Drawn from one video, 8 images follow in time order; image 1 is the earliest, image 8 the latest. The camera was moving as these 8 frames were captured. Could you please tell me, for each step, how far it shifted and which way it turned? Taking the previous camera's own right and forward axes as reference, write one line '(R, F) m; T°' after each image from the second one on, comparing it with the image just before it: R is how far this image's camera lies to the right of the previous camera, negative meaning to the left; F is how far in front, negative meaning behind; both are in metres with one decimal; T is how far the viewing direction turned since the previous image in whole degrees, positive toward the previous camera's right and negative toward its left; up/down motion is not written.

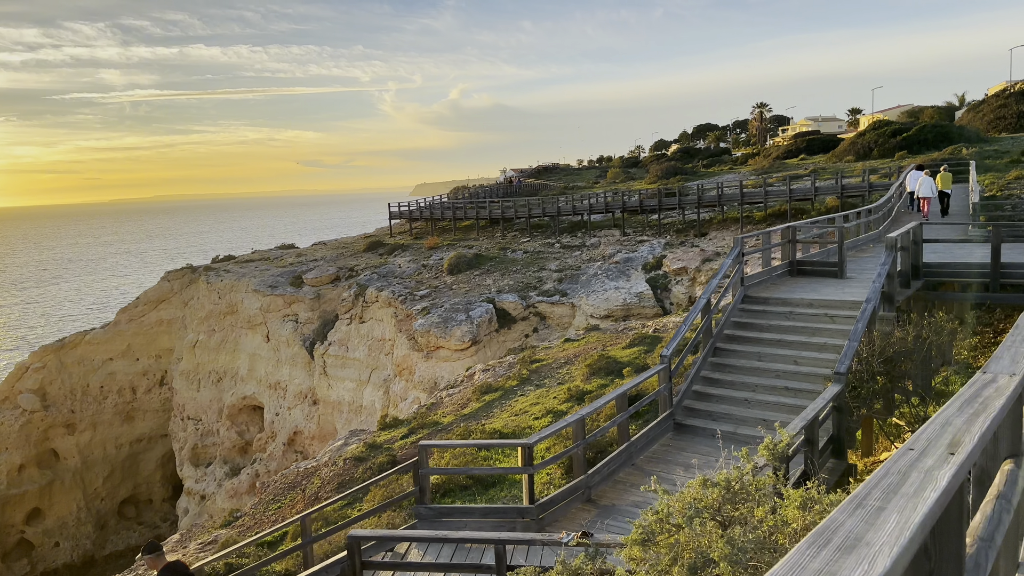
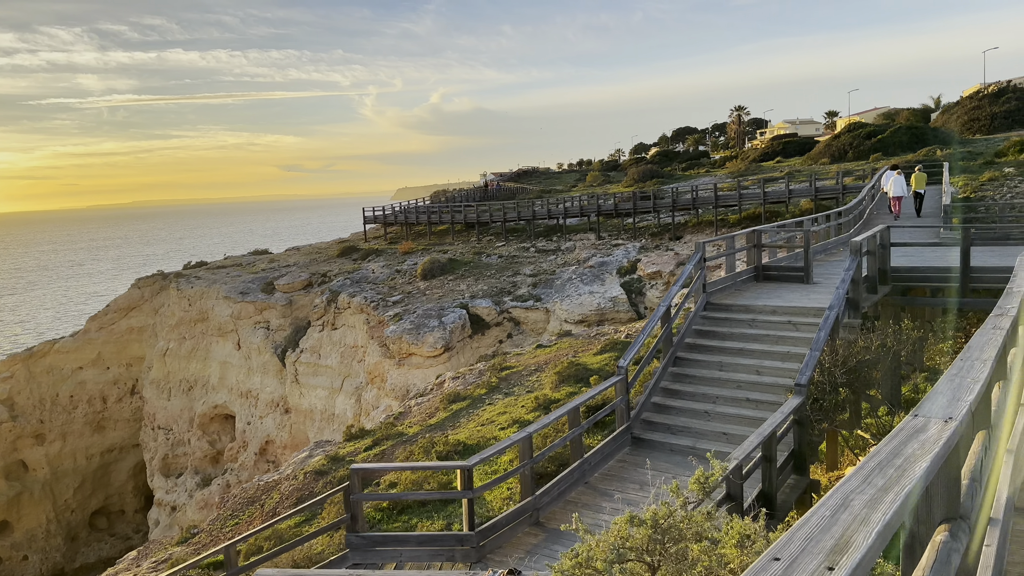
(+0.4, +0.4) m; +1°
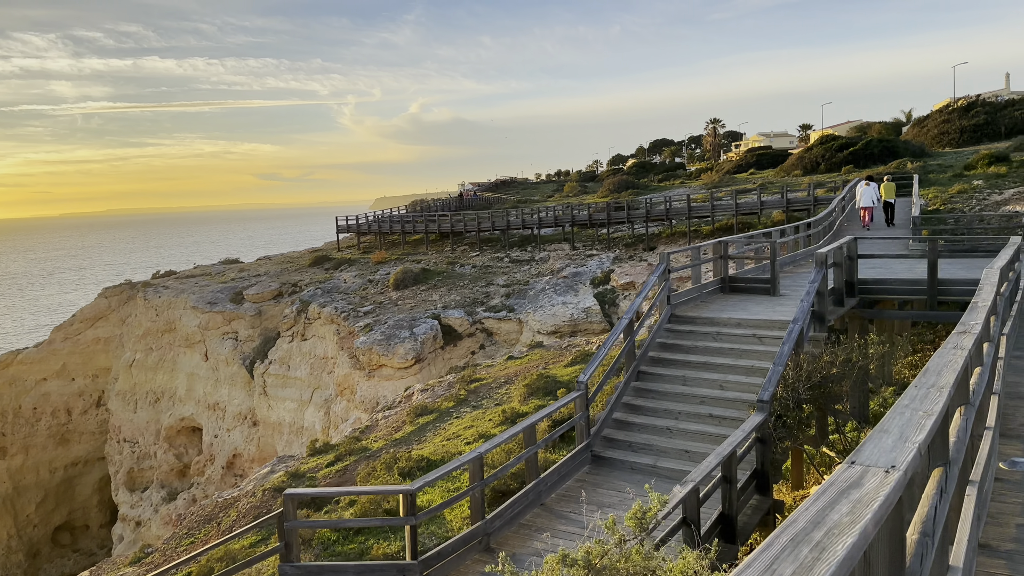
(+0.2, +0.3) m; +2°
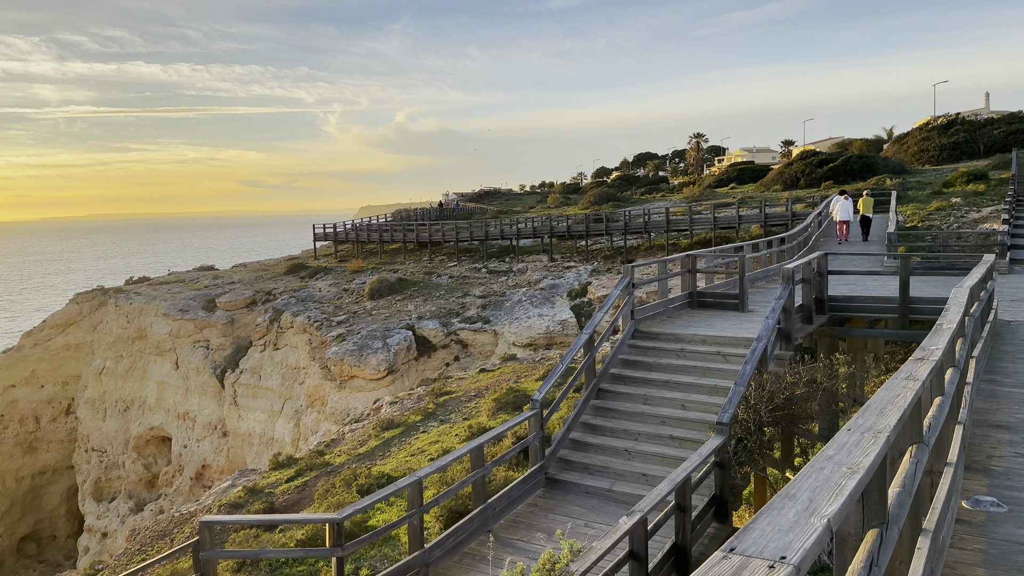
(+0.3, +0.3) m; +1°
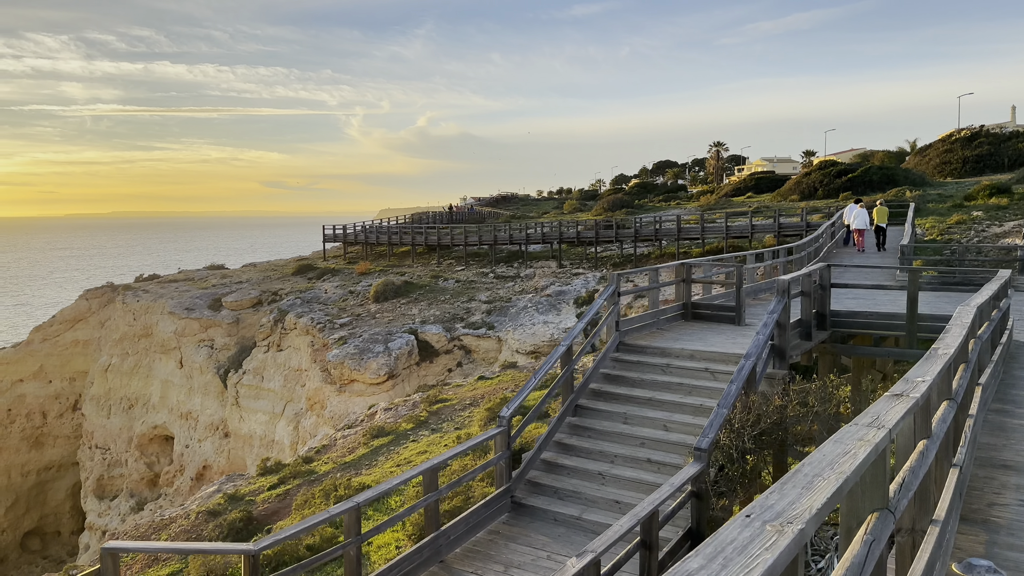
(+0.4, +0.5) m; -1°
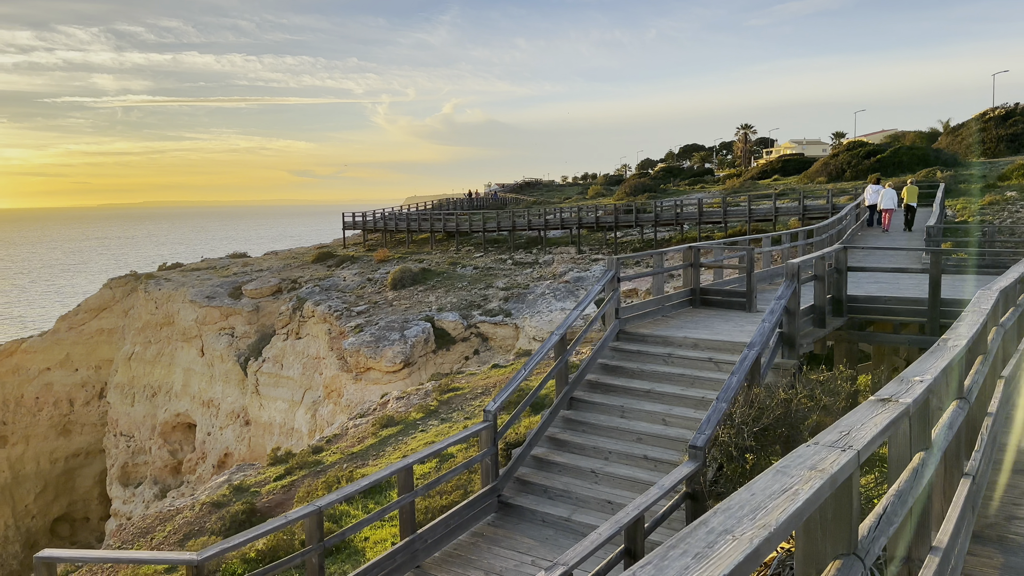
(+0.3, +0.4) m; -2°
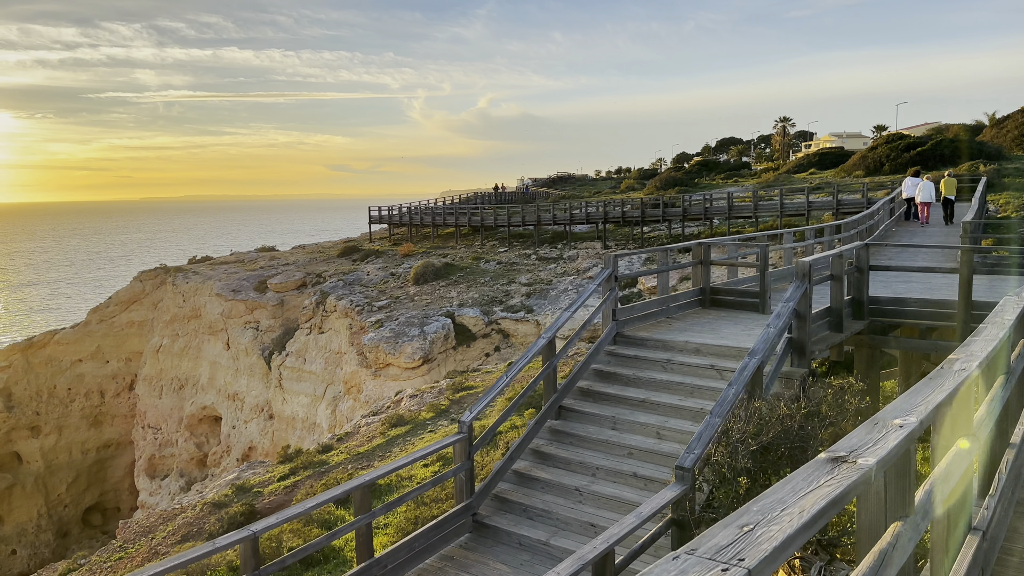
(+0.4, +0.5) m; -3°
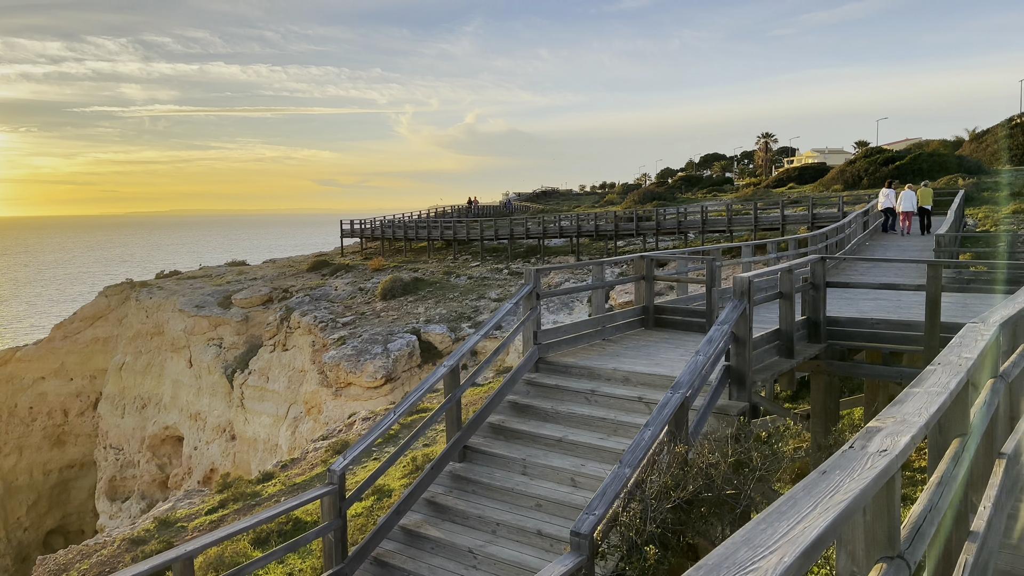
(+0.7, +0.8) m; +1°
